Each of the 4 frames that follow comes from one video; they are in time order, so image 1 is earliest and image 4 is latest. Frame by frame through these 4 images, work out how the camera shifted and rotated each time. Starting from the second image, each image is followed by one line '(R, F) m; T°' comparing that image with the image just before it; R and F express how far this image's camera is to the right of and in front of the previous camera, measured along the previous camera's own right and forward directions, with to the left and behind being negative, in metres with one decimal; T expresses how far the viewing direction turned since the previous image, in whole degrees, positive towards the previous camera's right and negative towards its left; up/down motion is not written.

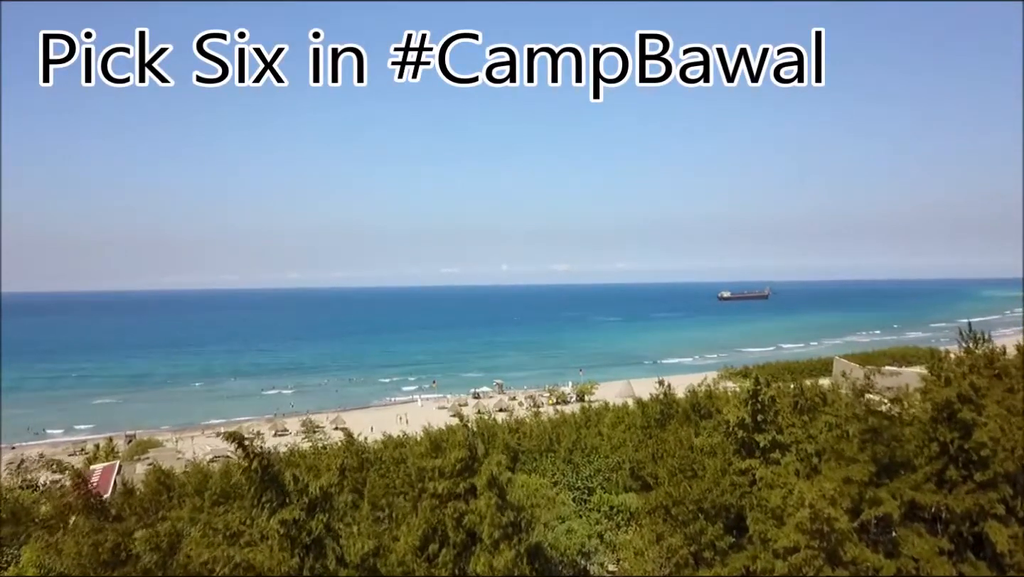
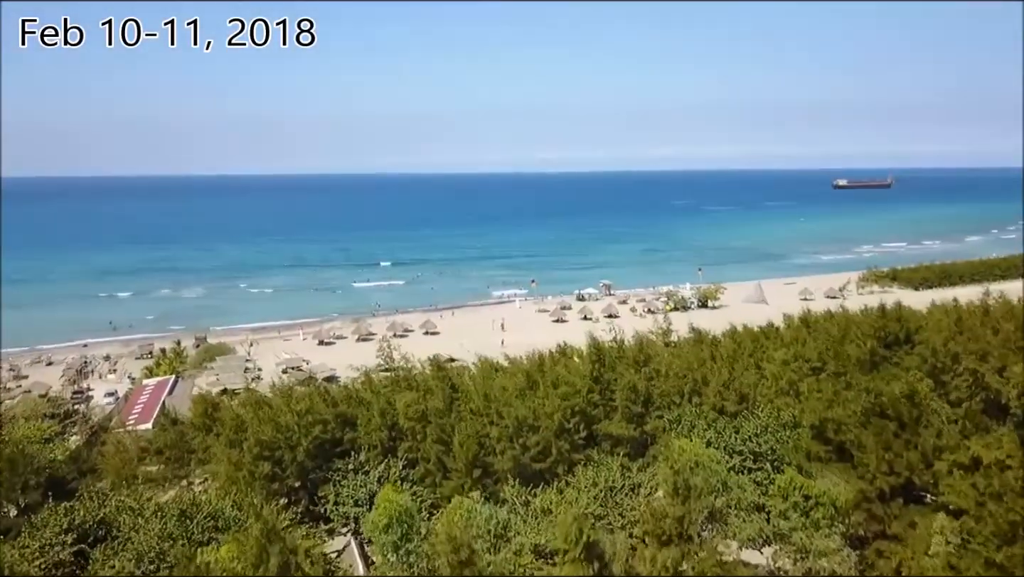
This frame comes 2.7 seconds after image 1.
(-0.5, +2.7) m; -8°
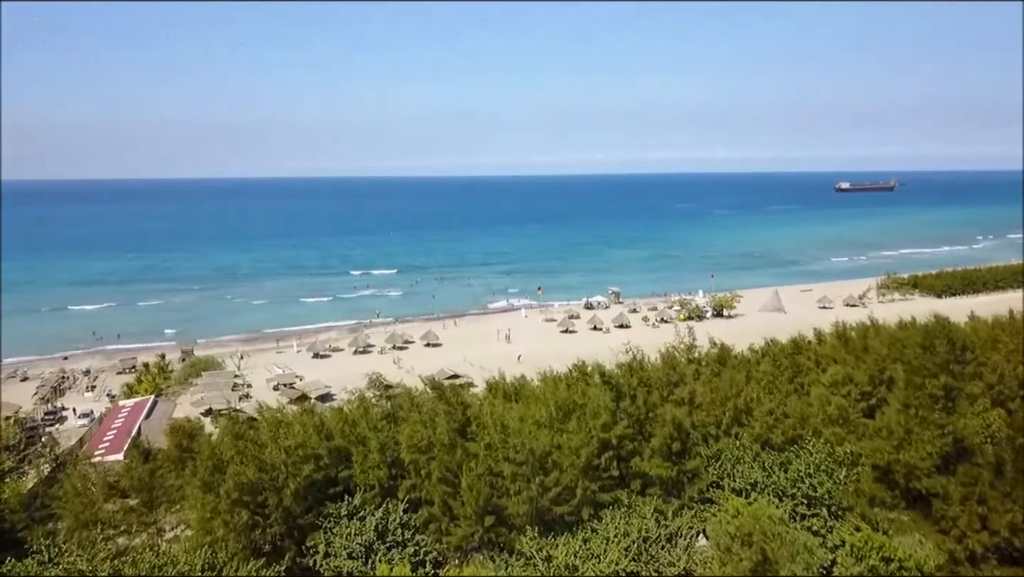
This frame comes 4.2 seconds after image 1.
(-0.2, +0.8) m; 0°
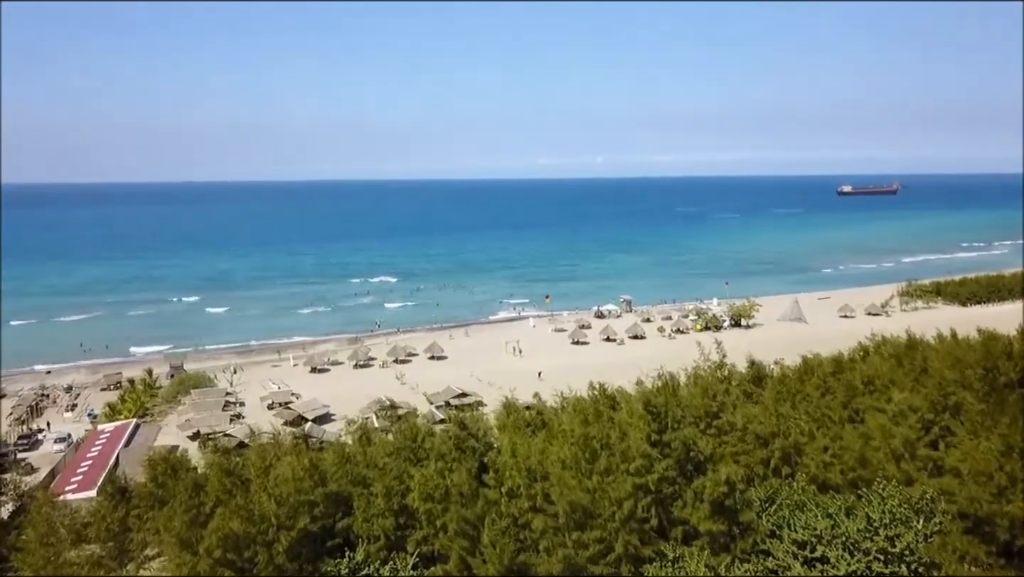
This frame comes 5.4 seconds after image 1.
(-0.2, +0.8) m; 0°
